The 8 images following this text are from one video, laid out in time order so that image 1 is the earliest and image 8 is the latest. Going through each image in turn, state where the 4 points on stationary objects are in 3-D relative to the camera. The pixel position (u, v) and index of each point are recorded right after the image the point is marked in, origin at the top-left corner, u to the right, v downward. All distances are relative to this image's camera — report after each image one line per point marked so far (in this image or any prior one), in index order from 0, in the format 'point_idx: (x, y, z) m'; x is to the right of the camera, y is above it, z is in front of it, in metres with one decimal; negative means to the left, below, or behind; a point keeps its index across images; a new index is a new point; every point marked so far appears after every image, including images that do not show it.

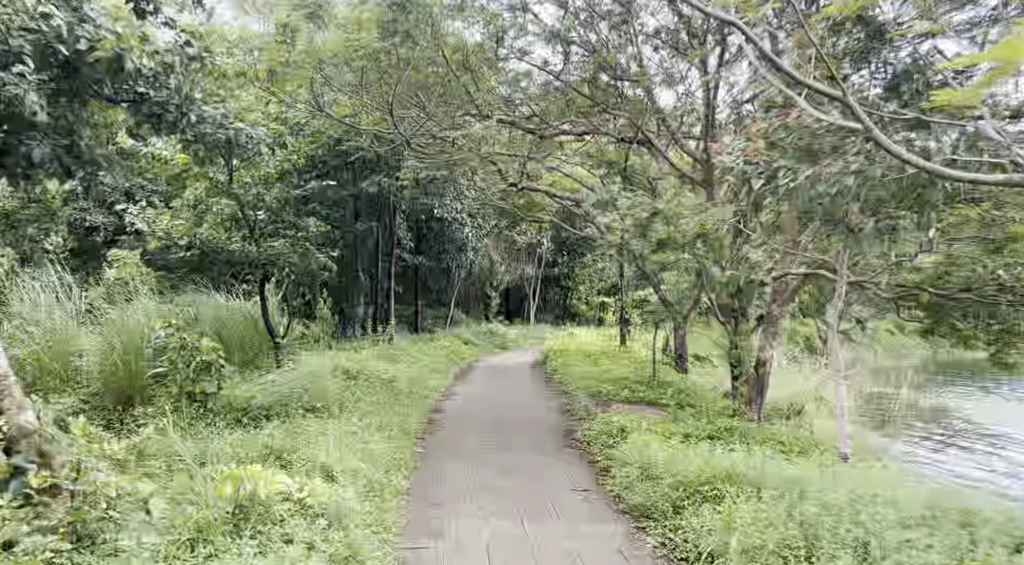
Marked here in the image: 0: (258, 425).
0: (-2.3, -1.3, +6.6) m
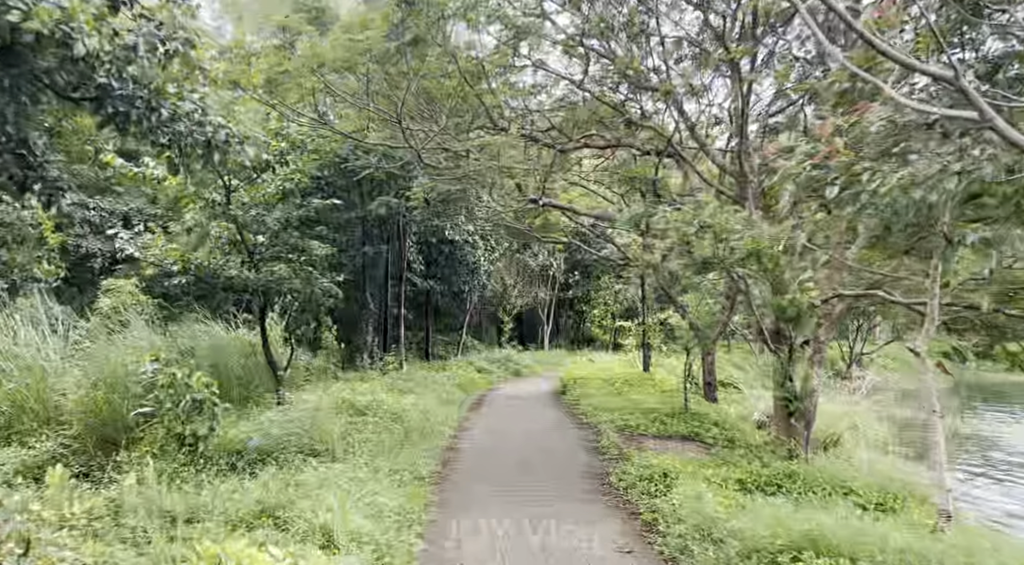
0: (-2.1, -1.5, +5.9) m
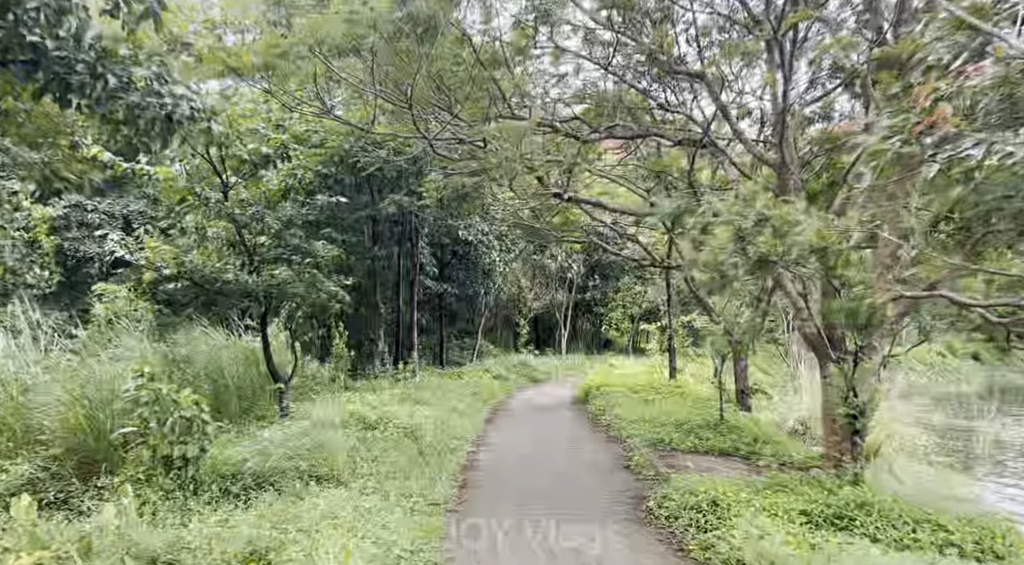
0: (-1.9, -1.6, +5.3) m
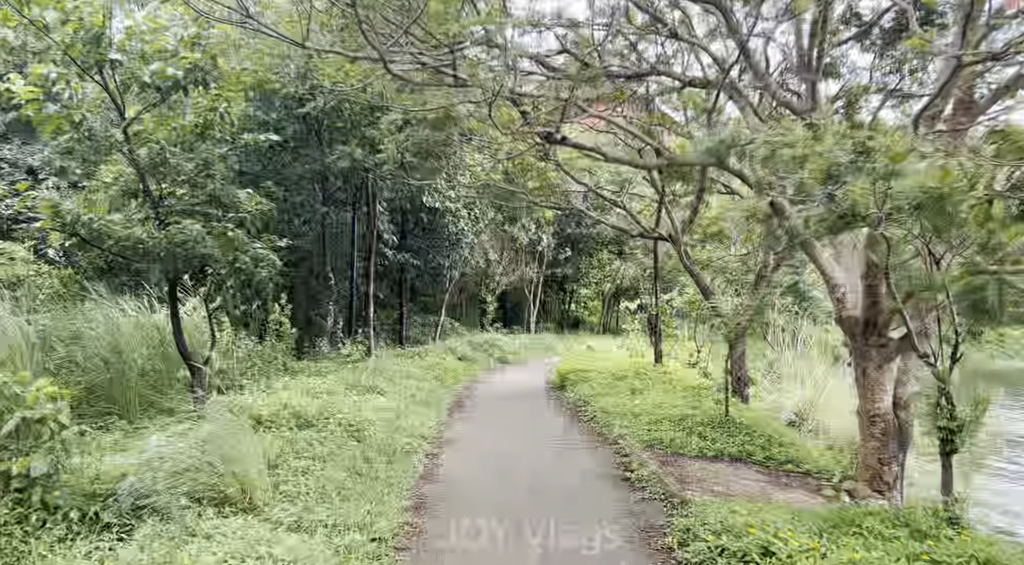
0: (-2.0, -1.3, +3.8) m
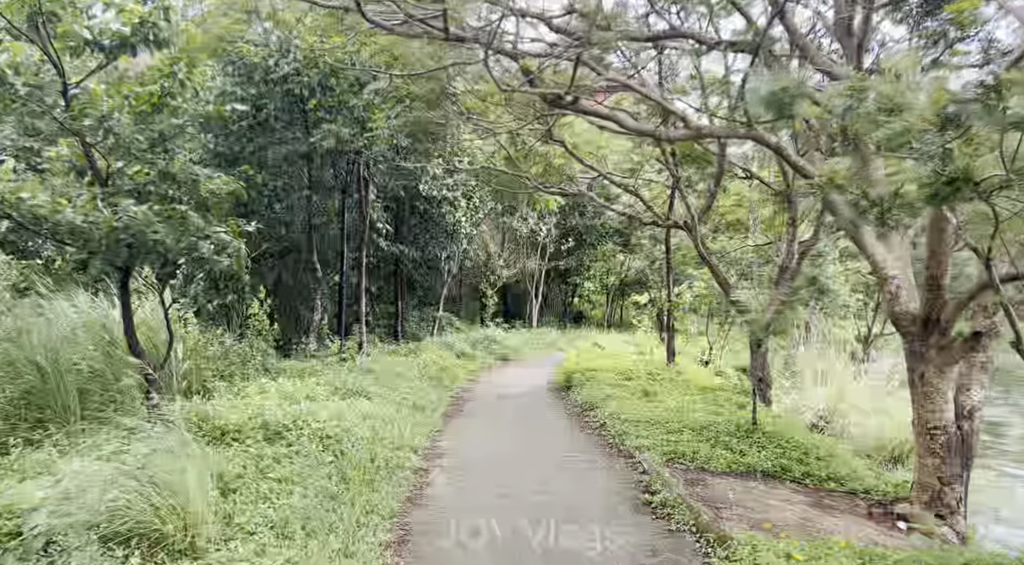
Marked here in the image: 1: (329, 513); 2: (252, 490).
0: (-2.0, -1.3, +3.0) m
1: (-1.0, -1.3, +4.2) m
2: (-1.5, -1.2, +4.3) m
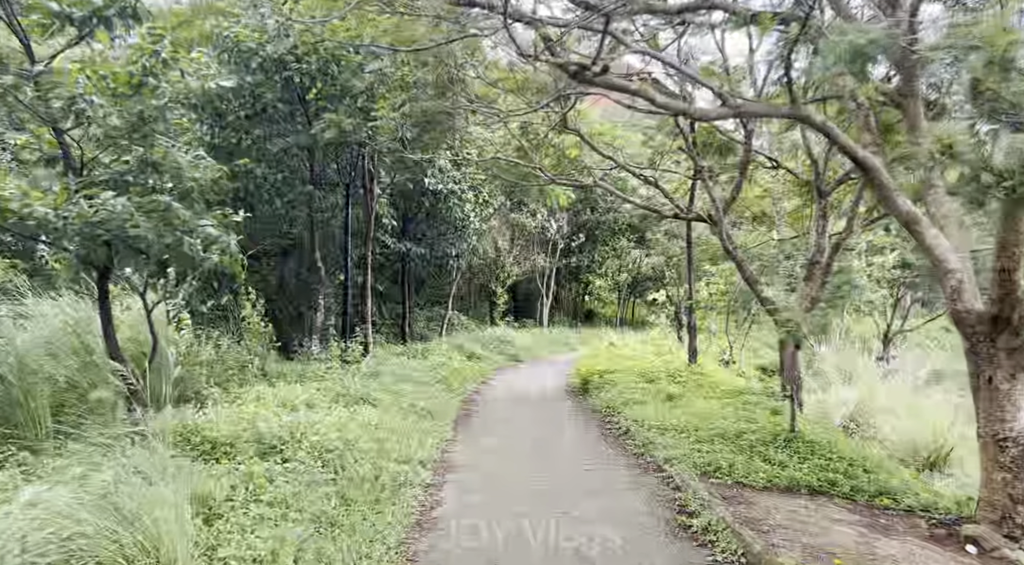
0: (-1.9, -1.3, +2.5) m
1: (-0.9, -1.3, +3.7) m
2: (-1.4, -1.2, +3.8) m
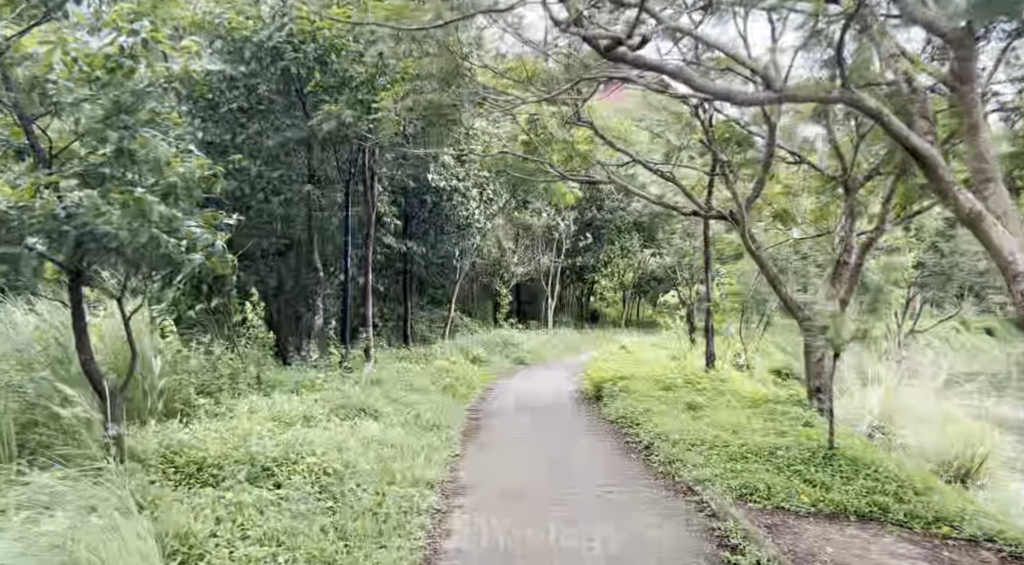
0: (-1.8, -1.3, +2.0) m
1: (-0.8, -1.3, +3.2) m
2: (-1.3, -1.2, +3.3) m
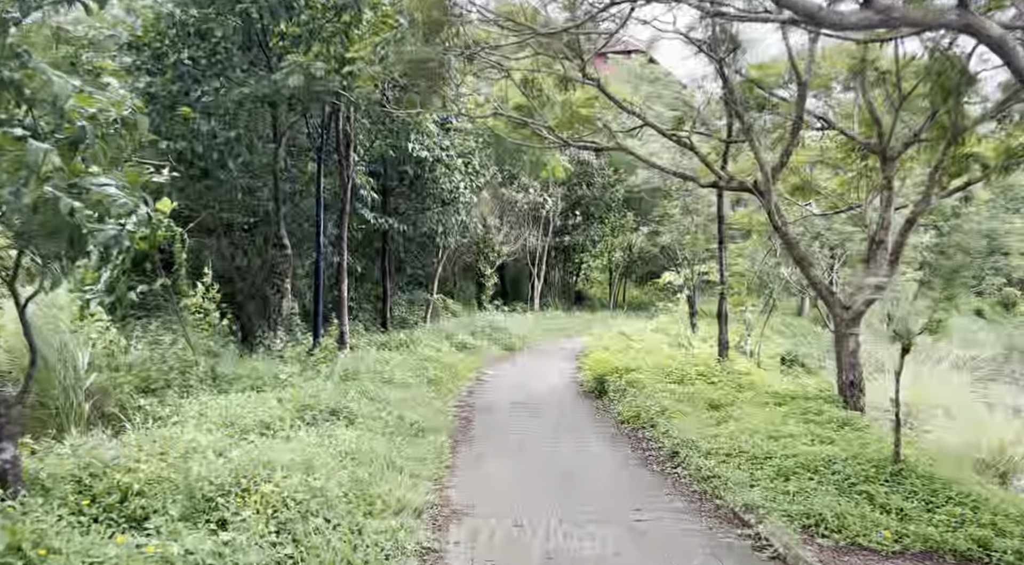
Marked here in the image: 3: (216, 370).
0: (-1.7, -1.3, +1.0) m
1: (-0.7, -1.2, +2.2) m
2: (-1.2, -1.2, +2.3) m
3: (-2.5, -0.8, +6.3) m
